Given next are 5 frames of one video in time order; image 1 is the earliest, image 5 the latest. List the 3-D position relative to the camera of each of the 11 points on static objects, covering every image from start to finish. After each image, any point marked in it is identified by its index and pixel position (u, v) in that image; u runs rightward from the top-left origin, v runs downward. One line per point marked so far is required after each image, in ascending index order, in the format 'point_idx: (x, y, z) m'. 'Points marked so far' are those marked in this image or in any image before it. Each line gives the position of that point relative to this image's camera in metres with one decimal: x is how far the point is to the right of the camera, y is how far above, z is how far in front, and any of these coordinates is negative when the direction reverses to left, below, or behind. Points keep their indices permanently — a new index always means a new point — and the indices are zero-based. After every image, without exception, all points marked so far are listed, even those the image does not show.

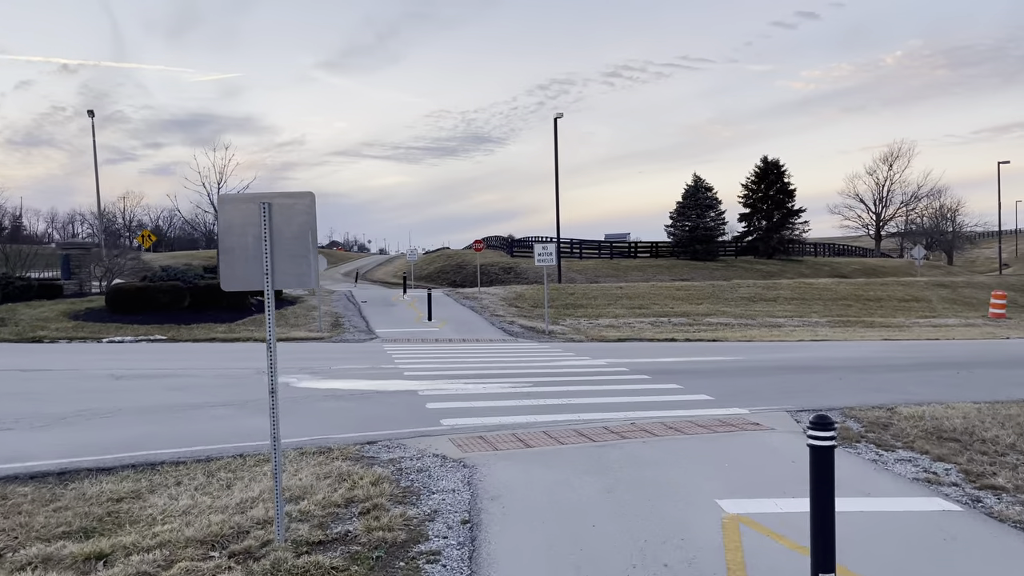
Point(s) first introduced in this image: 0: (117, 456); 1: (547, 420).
0: (-4.0, -1.7, +8.1) m
1: (+0.4, -1.6, +9.5) m
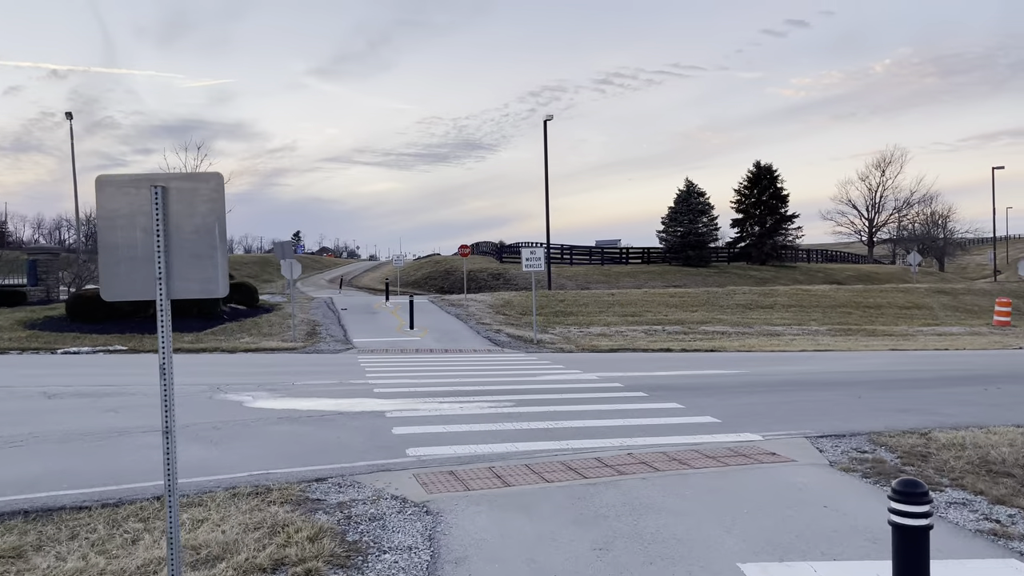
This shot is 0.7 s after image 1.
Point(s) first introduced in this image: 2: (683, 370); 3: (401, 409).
0: (-4.2, -1.8, +6.7) m
1: (+0.2, -1.6, +8.2) m
2: (+3.2, -1.5, +14.9) m
3: (-1.4, -1.6, +10.5) m
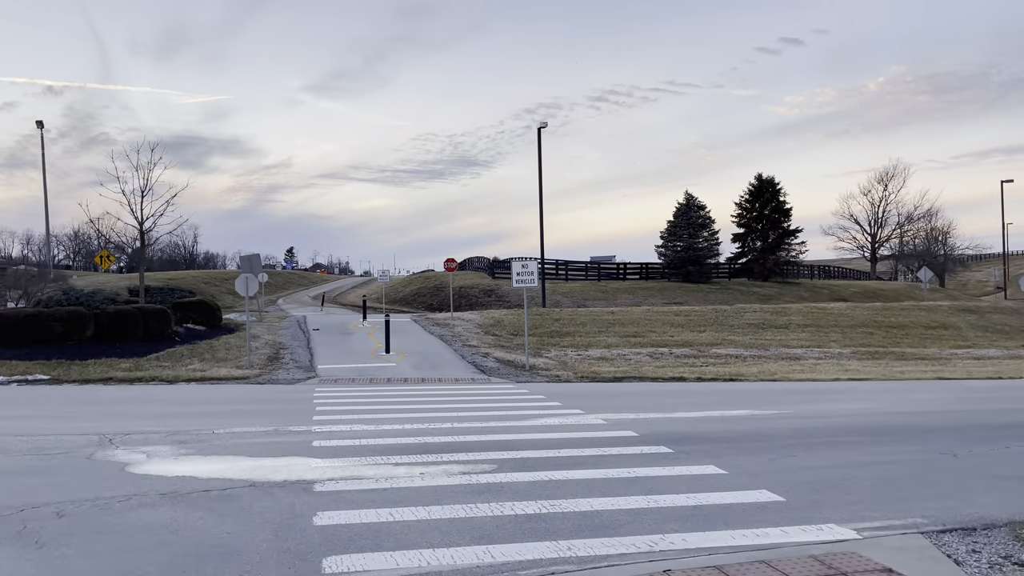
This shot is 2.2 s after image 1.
0: (-4.3, -1.9, +3.9) m
1: (0.0, -1.8, +5.3) m
2: (+2.9, -1.8, +12.1) m
3: (-1.6, -1.8, +7.7) m
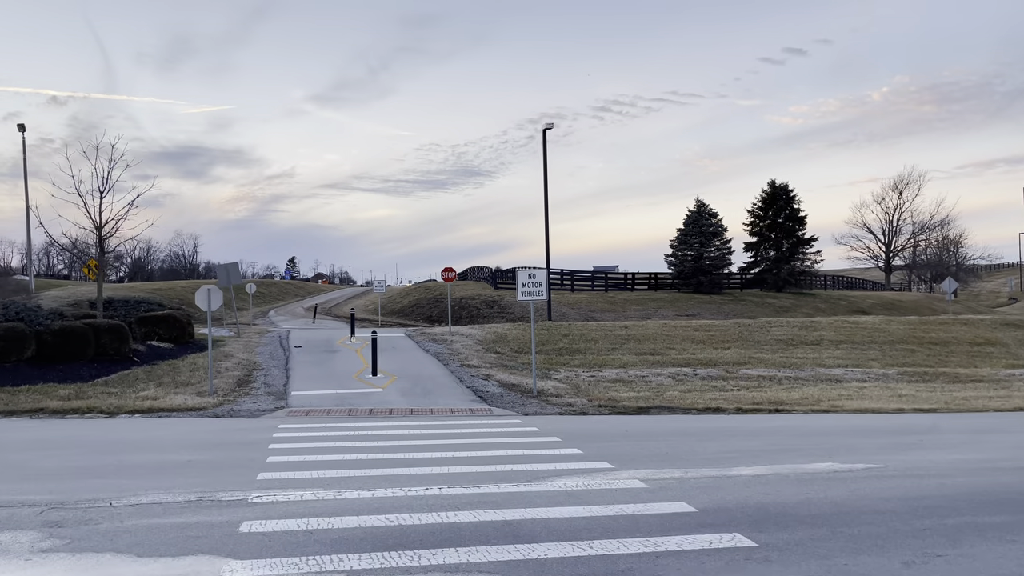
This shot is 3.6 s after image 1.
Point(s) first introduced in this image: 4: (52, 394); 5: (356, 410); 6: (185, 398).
0: (-4.3, -2.0, +1.2) m
1: (+0.1, -1.9, +2.6) m
2: (+3.0, -2.0, +9.3) m
3: (-1.6, -1.9, +5.0) m
4: (-8.8, -2.0, +15.5) m
5: (-2.8, -2.2, +14.7) m
6: (-6.5, -2.2, +16.0) m
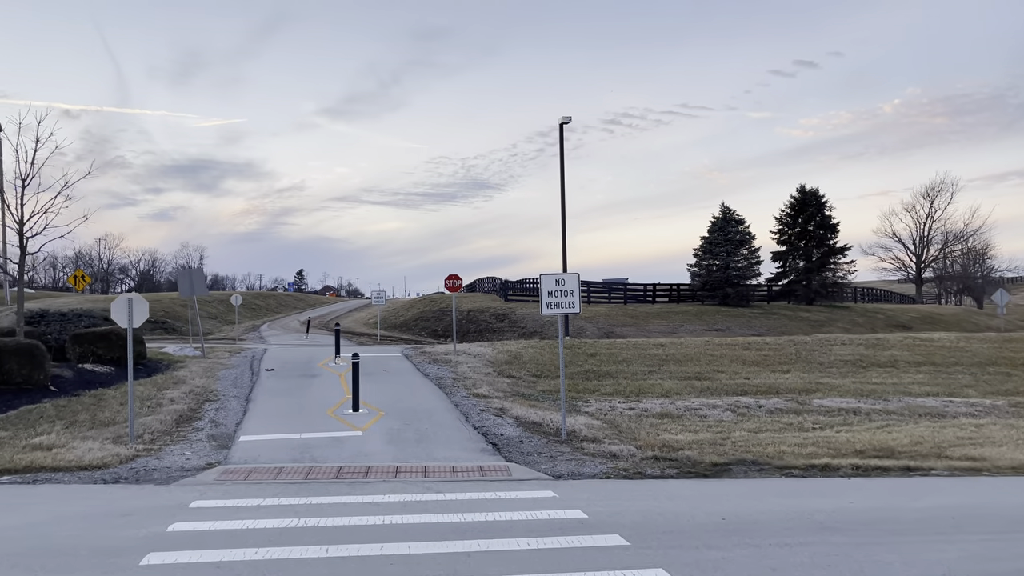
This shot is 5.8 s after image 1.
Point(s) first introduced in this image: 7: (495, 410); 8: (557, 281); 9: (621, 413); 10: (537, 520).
0: (-4.1, -1.9, -3.0) m
1: (+0.3, -1.8, -1.6) m
2: (+3.3, -2.0, +5.1) m
3: (-1.3, -1.9, +0.7) m
4: (-8.5, -2.1, +11.4) m
5: (-2.5, -2.3, +10.4) m
6: (-6.1, -2.3, +11.8) m
7: (-0.3, -2.3, +15.4) m
8: (+0.8, +0.1, +15.5) m
9: (+2.3, -2.6, +16.7) m
10: (+0.2, -2.3, +7.9) m
